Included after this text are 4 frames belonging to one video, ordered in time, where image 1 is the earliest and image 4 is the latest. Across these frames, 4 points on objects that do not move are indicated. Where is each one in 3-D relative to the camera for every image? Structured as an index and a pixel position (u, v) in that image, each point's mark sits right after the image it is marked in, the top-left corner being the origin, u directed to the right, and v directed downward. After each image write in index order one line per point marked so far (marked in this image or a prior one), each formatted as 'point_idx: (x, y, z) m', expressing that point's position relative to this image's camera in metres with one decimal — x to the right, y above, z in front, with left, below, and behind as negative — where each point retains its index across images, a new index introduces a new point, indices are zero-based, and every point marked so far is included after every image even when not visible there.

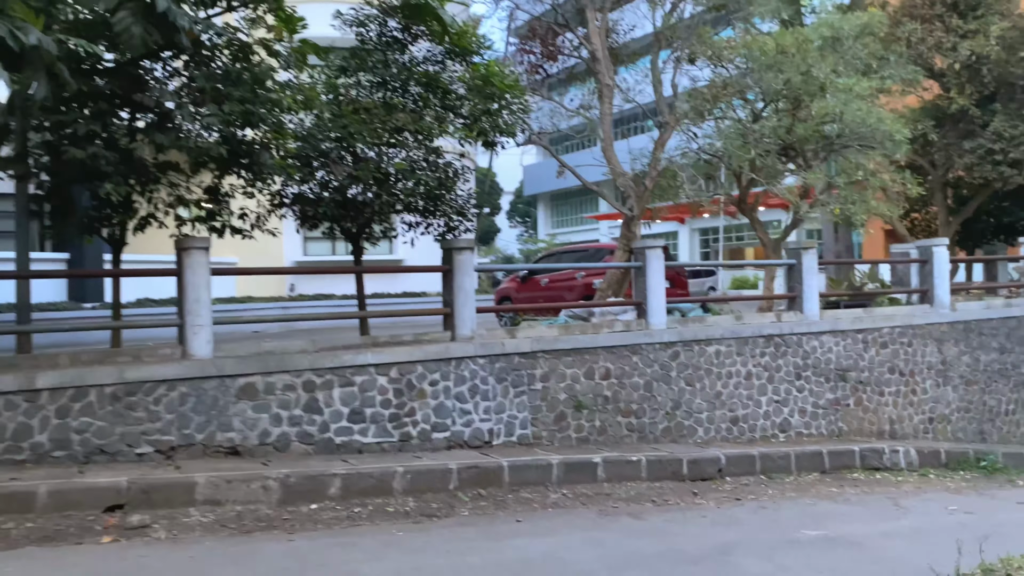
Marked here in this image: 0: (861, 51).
0: (+5.4, +3.7, +13.0) m
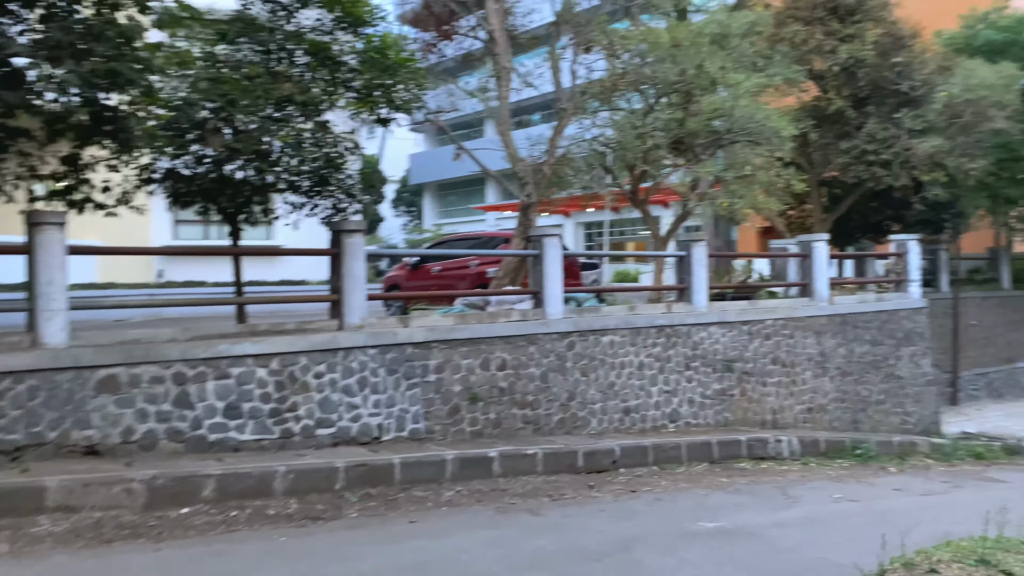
0: (+3.8, +3.8, +13.2) m
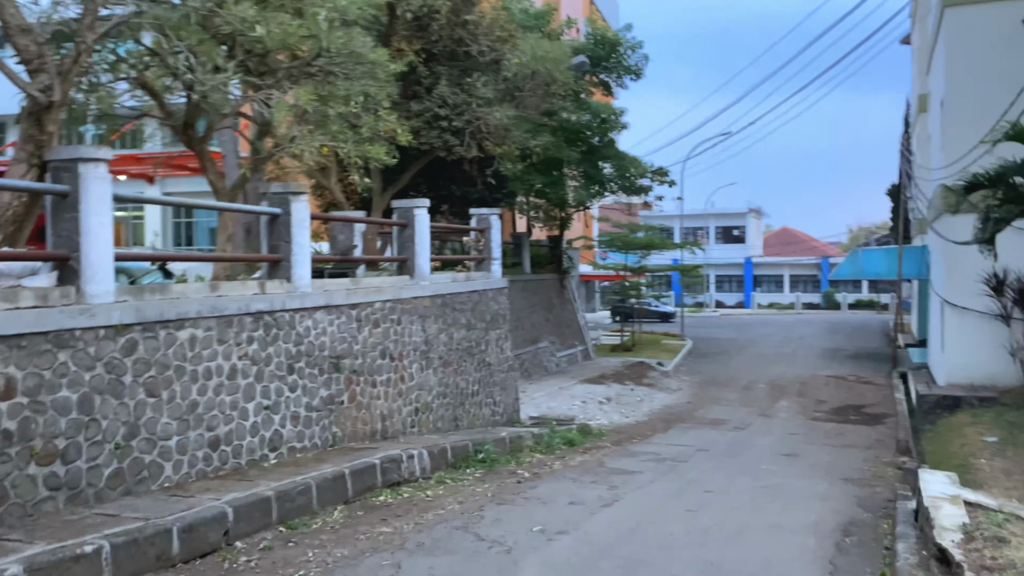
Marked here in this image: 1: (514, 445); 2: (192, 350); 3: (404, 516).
0: (-2.3, +4.1, +10.6) m
1: (0.0, -1.9, +10.2) m
2: (-2.4, -0.5, +6.3) m
3: (-0.8, -1.8, +6.5) m
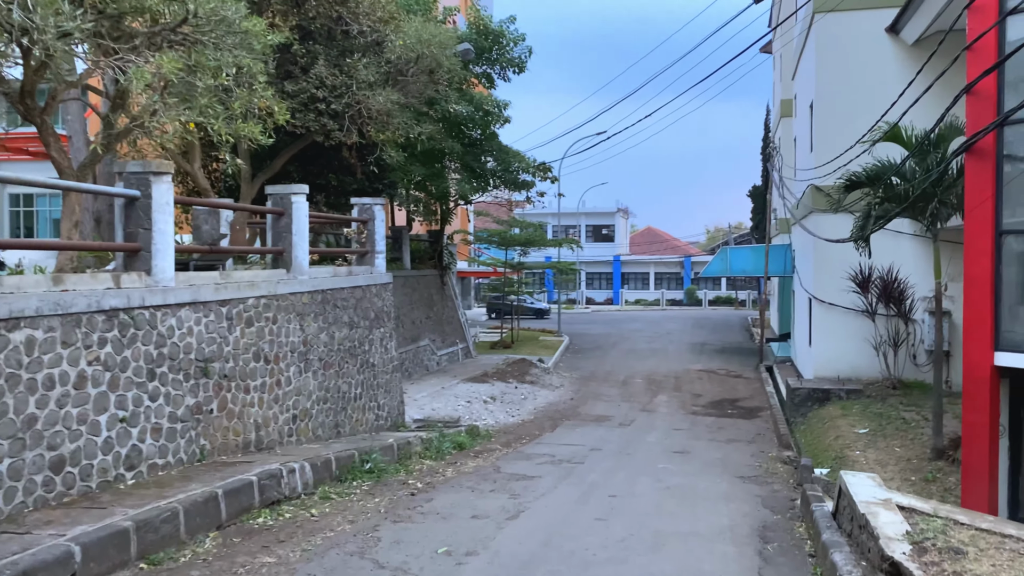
0: (-3.6, +4.1, +9.5) m
1: (-1.3, -1.9, +9.5) m
2: (-3.1, -0.4, +5.3) m
3: (-1.5, -1.7, +5.7) m
